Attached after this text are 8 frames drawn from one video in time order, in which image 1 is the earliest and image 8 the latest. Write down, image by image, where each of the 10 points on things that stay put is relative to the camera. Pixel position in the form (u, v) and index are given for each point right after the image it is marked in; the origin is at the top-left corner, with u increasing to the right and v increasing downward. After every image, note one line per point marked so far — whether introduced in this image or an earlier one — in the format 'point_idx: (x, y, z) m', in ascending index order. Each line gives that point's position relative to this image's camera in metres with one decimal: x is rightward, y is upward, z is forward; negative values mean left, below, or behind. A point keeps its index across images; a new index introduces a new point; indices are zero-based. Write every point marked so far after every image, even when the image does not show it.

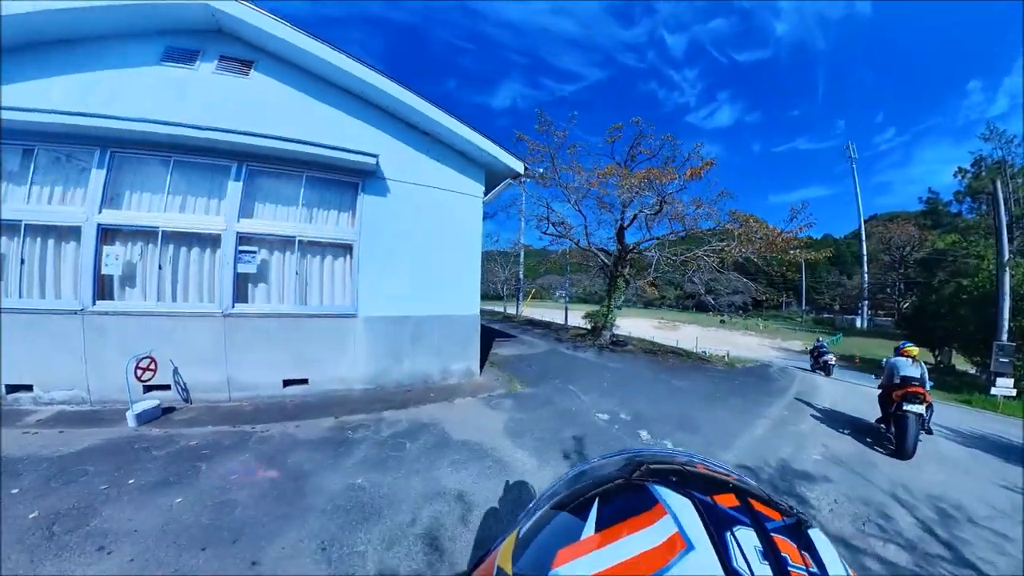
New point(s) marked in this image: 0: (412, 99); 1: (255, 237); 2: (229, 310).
0: (-1.4, +2.9, +5.4) m
1: (-3.2, +0.7, +4.7) m
2: (-3.4, -0.2, +4.6) m
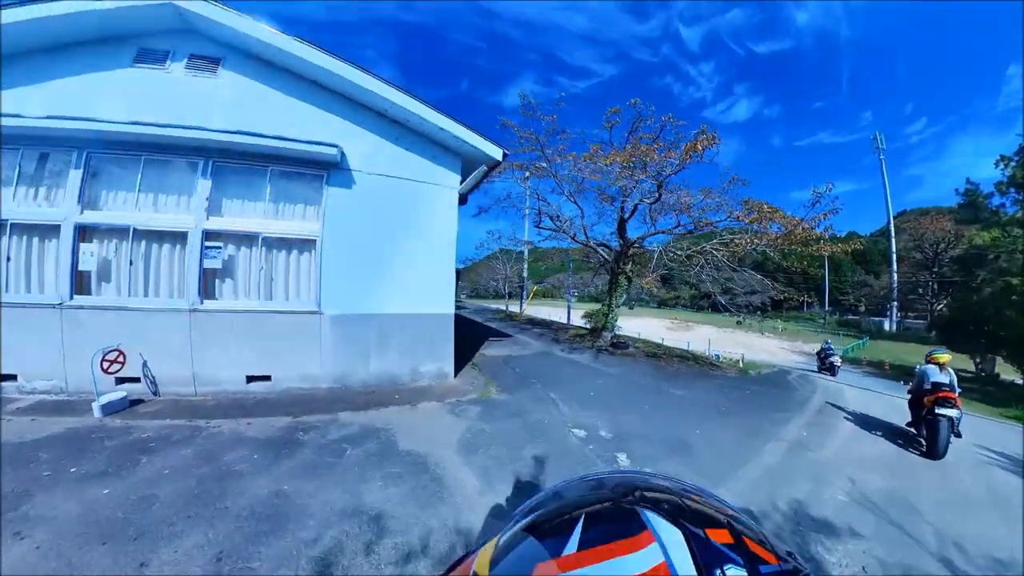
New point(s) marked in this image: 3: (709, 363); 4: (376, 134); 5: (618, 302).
0: (-1.9, +2.9, +5.3) m
1: (-3.8, +0.7, +4.9) m
2: (-4.0, -0.2, +4.8) m
3: (+4.6, -2.0, +9.3) m
4: (-2.1, +2.4, +5.6) m
5: (+2.6, -0.4, +9.6) m
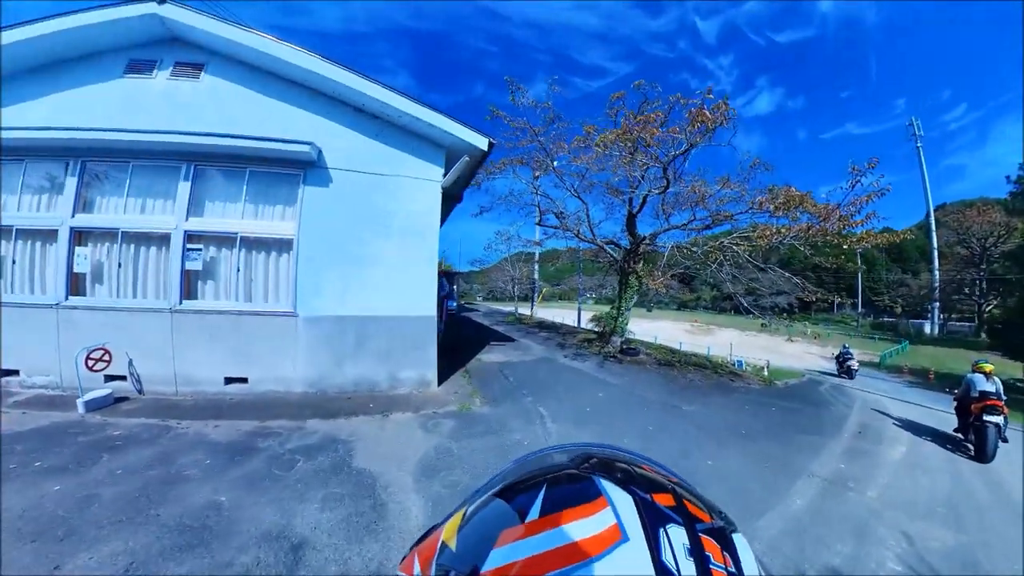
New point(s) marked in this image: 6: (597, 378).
0: (-2.2, +2.9, +5.2) m
1: (-4.1, +0.7, +5.0) m
2: (-4.3, -0.2, +4.9) m
3: (+4.7, -2.0, +8.5) m
4: (-2.4, +2.4, +5.6) m
5: (+2.7, -0.4, +9.1) m
6: (+1.6, -1.8, +7.5) m
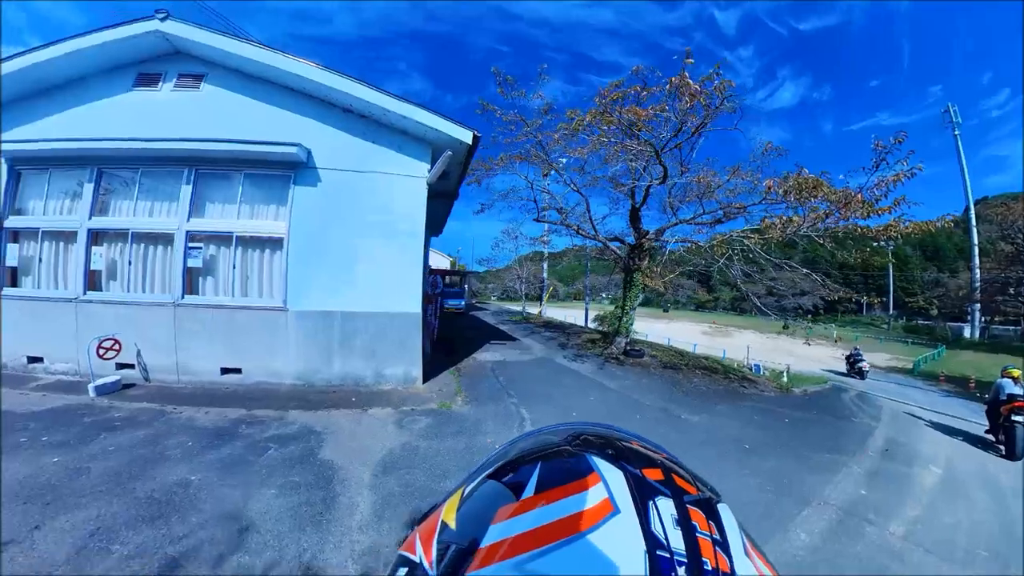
0: (-2.5, +2.9, +5.4) m
1: (-4.4, +0.8, +5.4) m
2: (-4.6, -0.2, +5.3) m
3: (+4.7, -2.0, +8.0) m
4: (-2.6, +2.4, +5.8) m
5: (+2.8, -0.4, +8.8) m
6: (+1.5, -1.8, +7.3) m
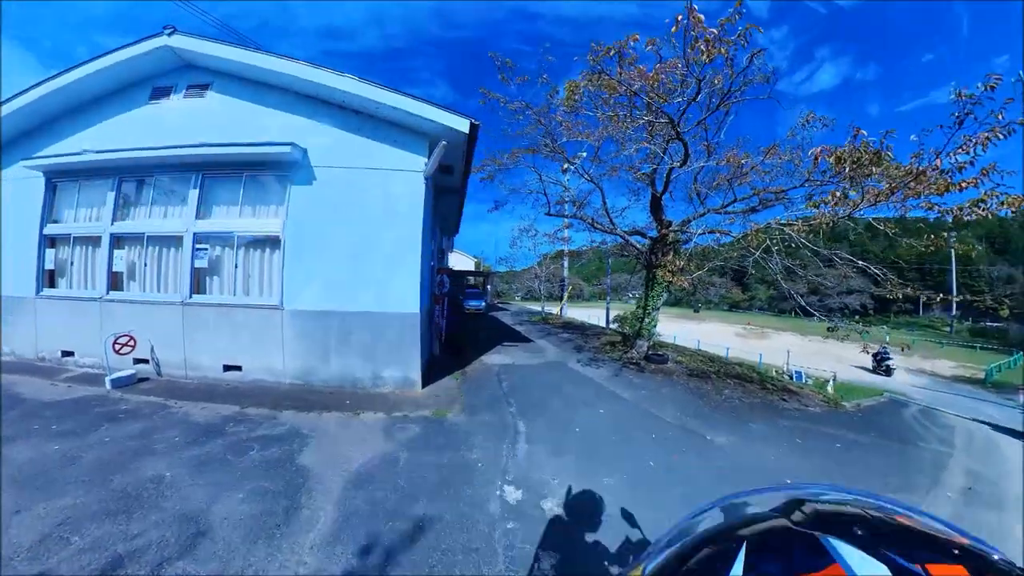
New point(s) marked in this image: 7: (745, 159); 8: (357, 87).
0: (-2.6, +3.0, +5.5) m
1: (-4.5, +0.8, +5.6) m
2: (-4.7, -0.2, +5.6) m
3: (+4.9, -1.9, +7.0) m
4: (-2.7, +2.4, +5.9) m
5: (+3.1, -0.3, +8.1) m
6: (+1.6, -1.8, +6.8) m
7: (+4.2, +2.3, +6.9) m
8: (-2.3, +2.9, +5.5) m
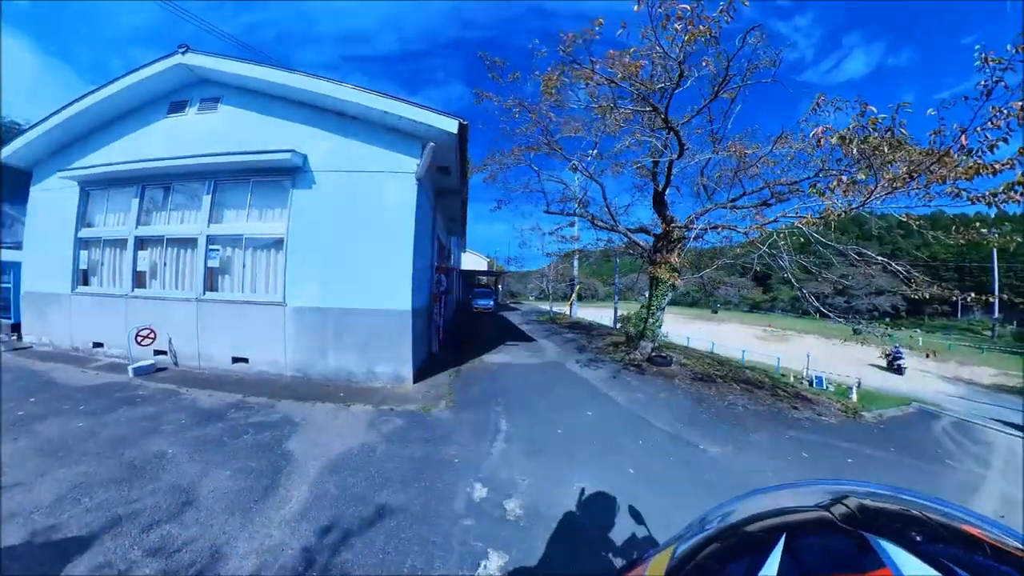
0: (-2.8, +3.0, +5.7) m
1: (-4.7, +0.8, +6.1) m
2: (-4.9, -0.1, +6.0) m
3: (+4.8, -1.9, +6.6) m
4: (-2.9, +2.5, +6.1) m
5: (+3.1, -0.3, +7.8) m
6: (+1.5, -1.7, +6.6) m
7: (+4.1, +2.4, +6.5) m
8: (-2.5, +2.9, +5.7) m
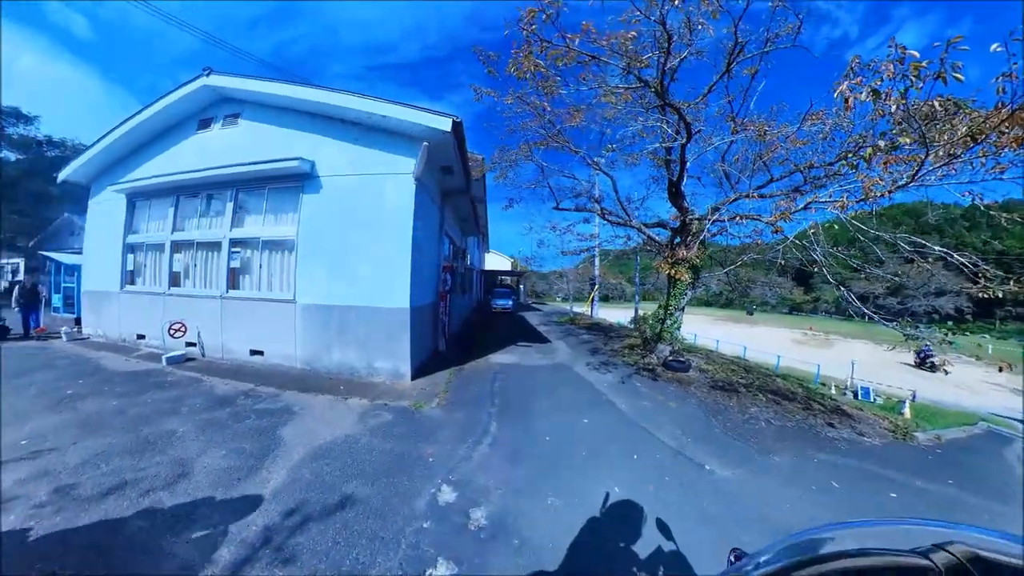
0: (-2.9, +3.0, +6.0) m
1: (-4.7, +0.8, +6.6) m
2: (-4.9, -0.1, +6.6) m
3: (+4.8, -1.9, +5.8) m
4: (-2.9, +2.5, +6.4) m
5: (+3.2, -0.3, +7.2) m
6: (+1.5, -1.7, +6.3) m
7: (+4.0, +2.4, +5.8) m
8: (-2.5, +2.9, +5.9) m
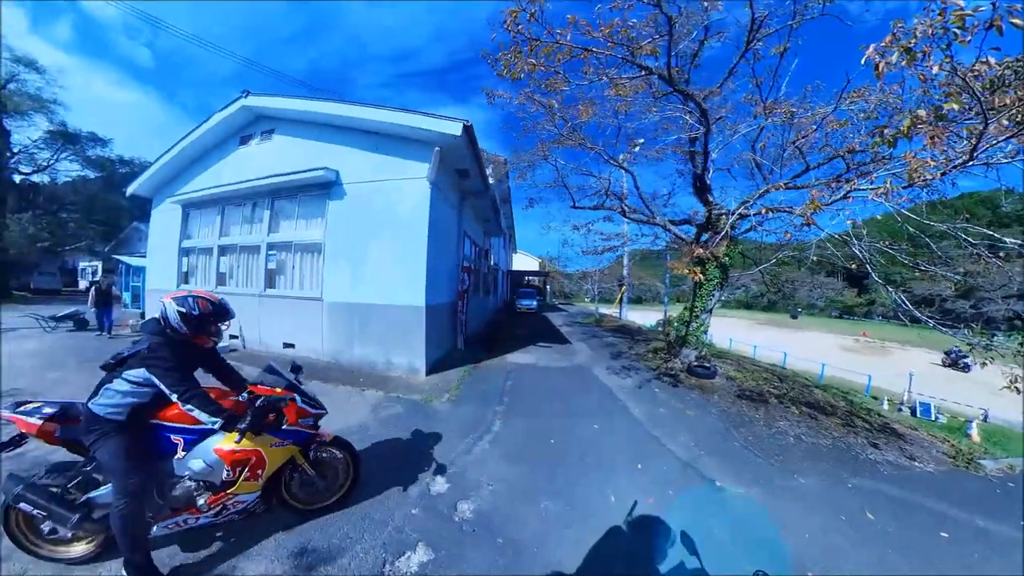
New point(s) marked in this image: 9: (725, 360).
0: (-2.7, +3.0, +6.3) m
1: (-4.4, +0.8, +7.1) m
2: (-4.7, -0.1, +7.2) m
3: (+4.8, -1.9, +5.1) m
4: (-2.7, +2.5, +6.7) m
5: (+3.5, -0.3, +6.7) m
6: (+1.7, -1.7, +6.0) m
7: (+4.1, +2.4, +5.2) m
8: (-2.4, +2.9, +6.2) m
9: (+4.7, -1.6, +8.3) m
